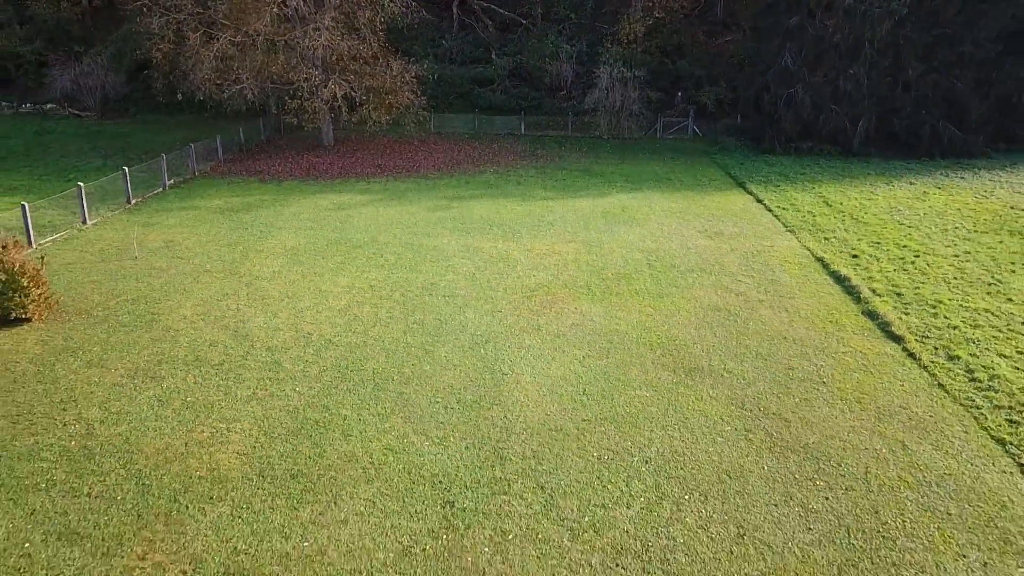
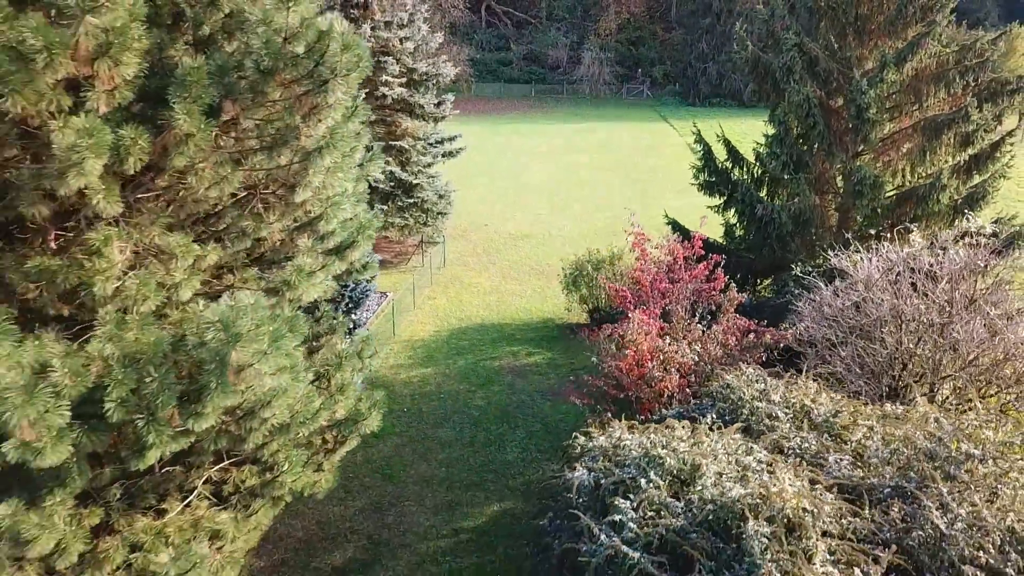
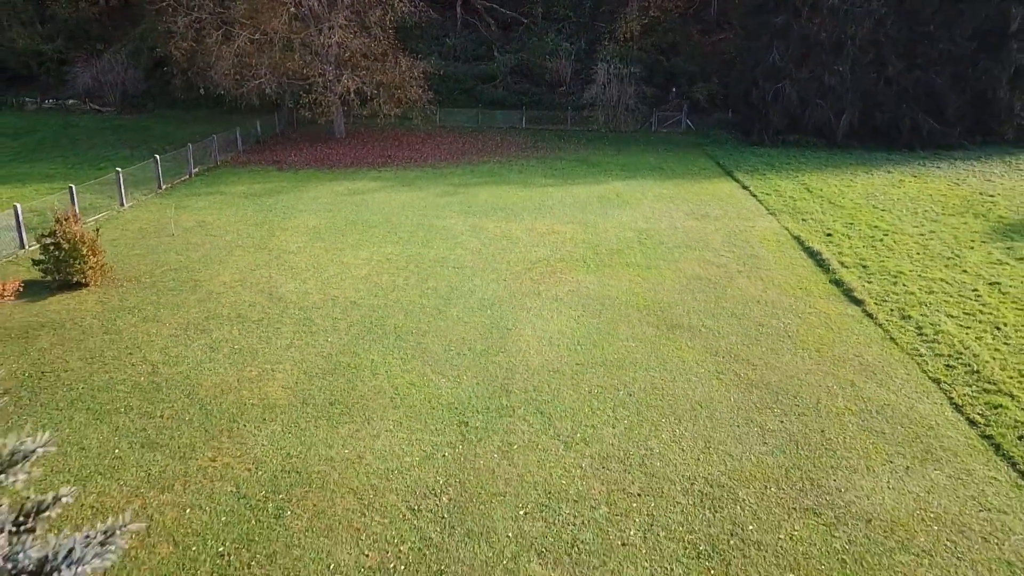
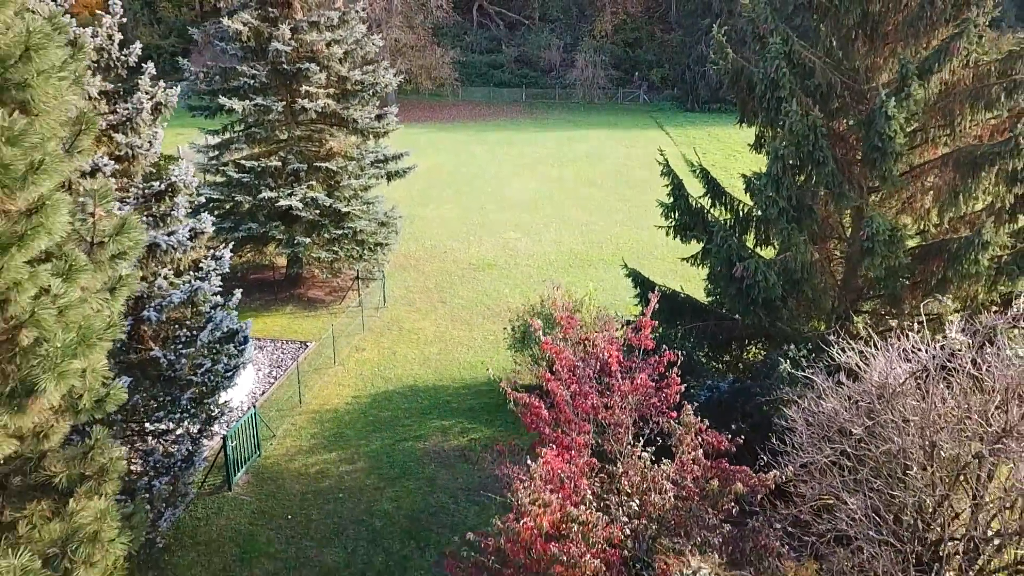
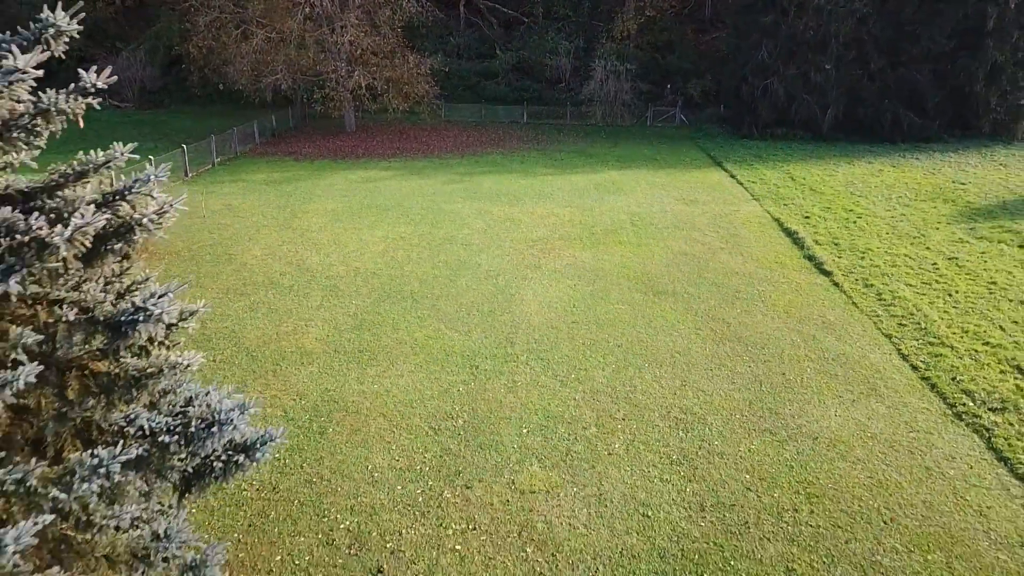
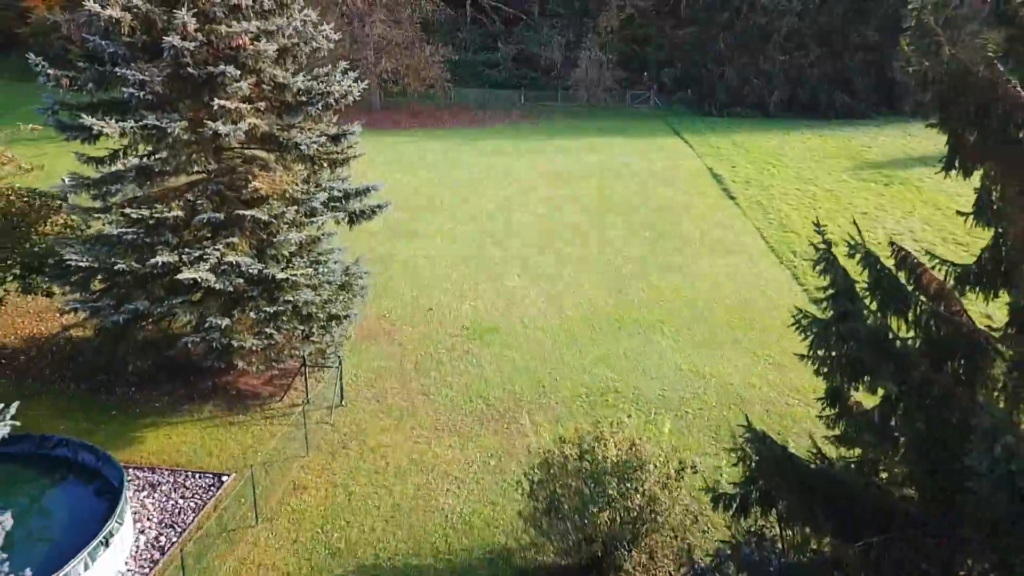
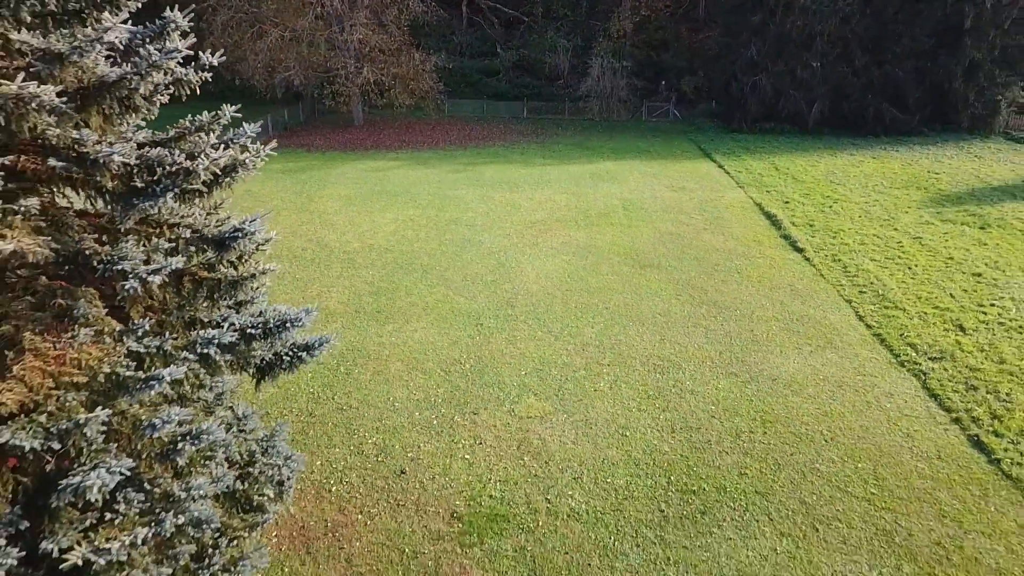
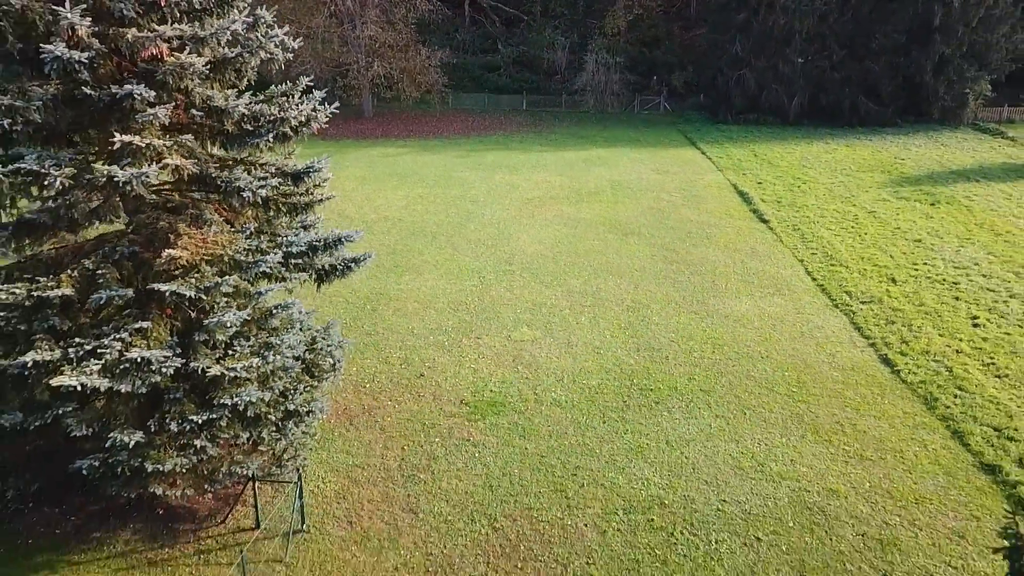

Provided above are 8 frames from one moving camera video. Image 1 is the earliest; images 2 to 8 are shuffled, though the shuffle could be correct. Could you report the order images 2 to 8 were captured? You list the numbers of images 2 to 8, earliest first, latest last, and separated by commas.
3, 5, 7, 8, 6, 4, 2
